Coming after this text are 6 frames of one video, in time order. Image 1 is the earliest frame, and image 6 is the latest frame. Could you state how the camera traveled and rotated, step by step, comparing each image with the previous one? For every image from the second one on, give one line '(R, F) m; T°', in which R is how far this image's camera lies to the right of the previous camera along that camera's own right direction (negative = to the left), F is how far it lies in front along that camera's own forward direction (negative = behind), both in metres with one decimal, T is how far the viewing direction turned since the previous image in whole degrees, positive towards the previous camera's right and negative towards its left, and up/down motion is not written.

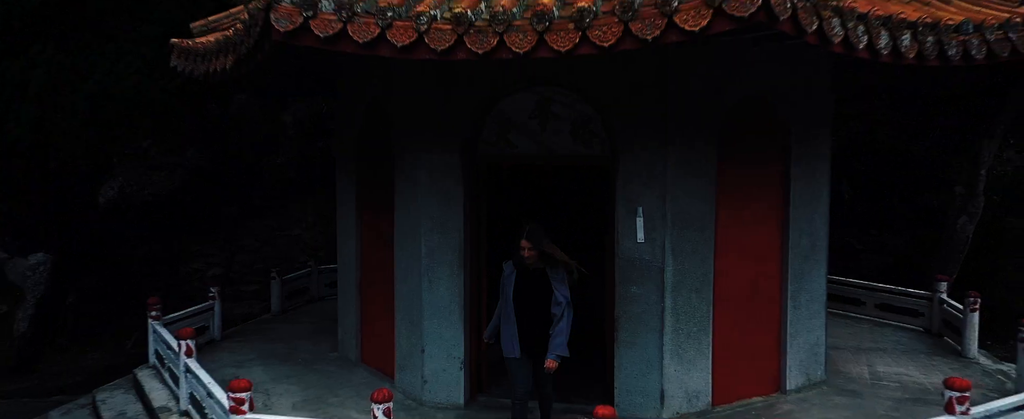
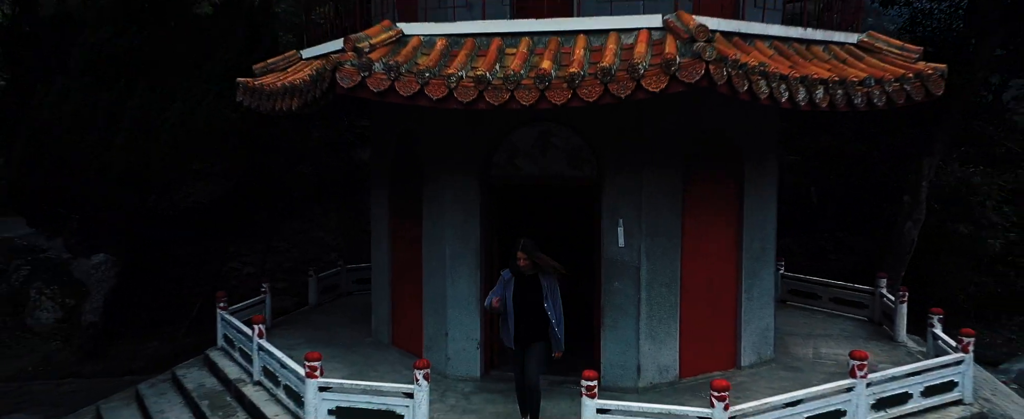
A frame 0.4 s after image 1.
(-0.1, -1.3) m; 0°
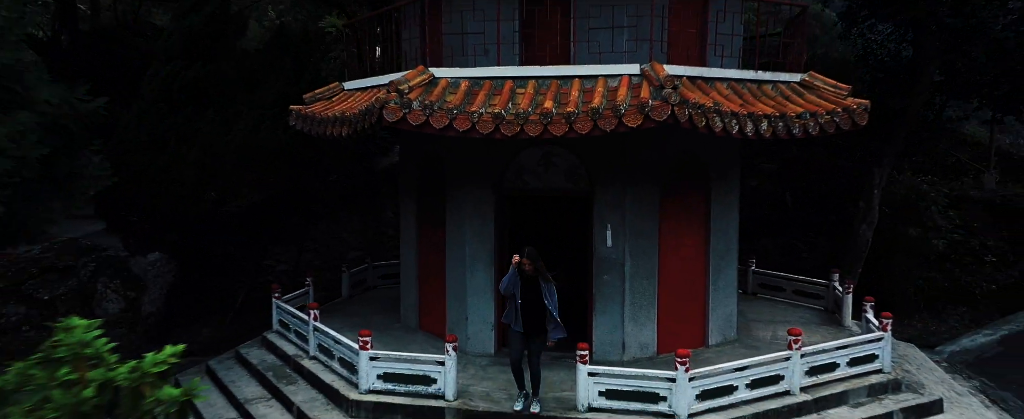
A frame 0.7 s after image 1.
(-0.1, -1.4) m; 0°
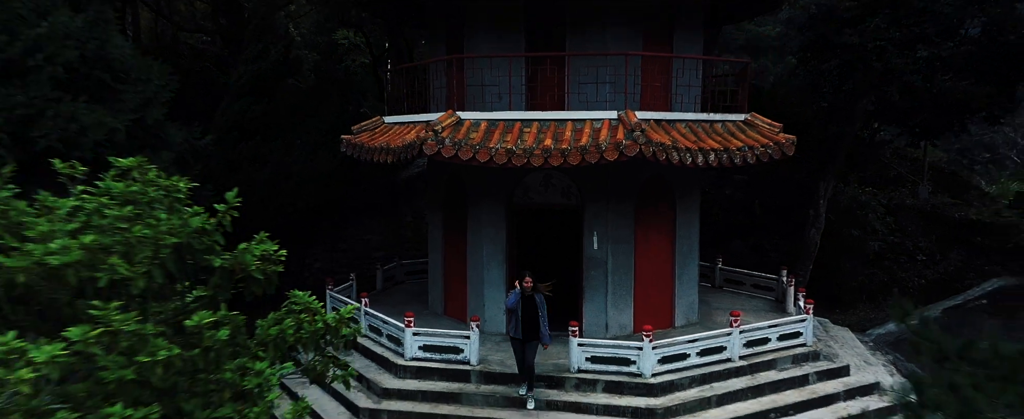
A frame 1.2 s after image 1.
(-0.1, -2.2) m; 0°
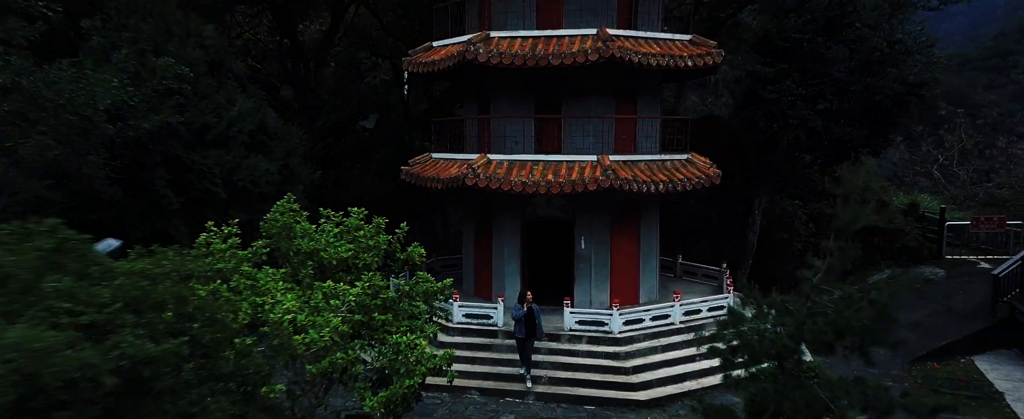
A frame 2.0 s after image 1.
(-0.2, -4.2) m; 0°
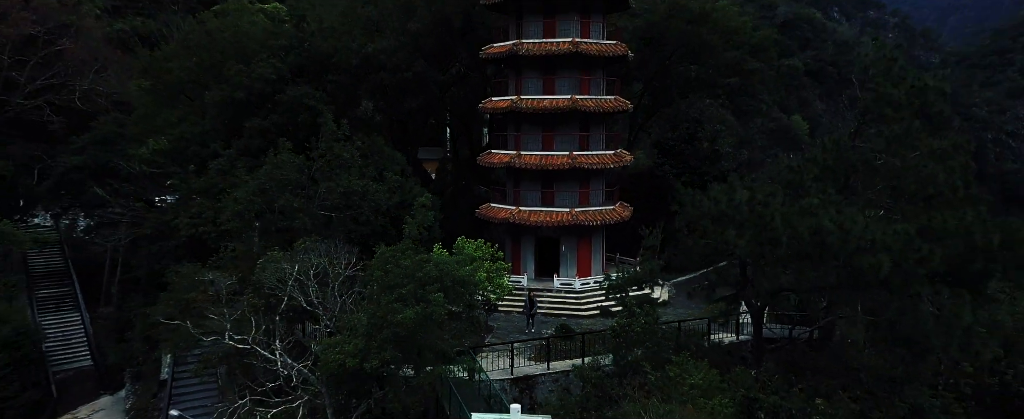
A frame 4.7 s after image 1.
(-0.4, -15.2) m; -1°
